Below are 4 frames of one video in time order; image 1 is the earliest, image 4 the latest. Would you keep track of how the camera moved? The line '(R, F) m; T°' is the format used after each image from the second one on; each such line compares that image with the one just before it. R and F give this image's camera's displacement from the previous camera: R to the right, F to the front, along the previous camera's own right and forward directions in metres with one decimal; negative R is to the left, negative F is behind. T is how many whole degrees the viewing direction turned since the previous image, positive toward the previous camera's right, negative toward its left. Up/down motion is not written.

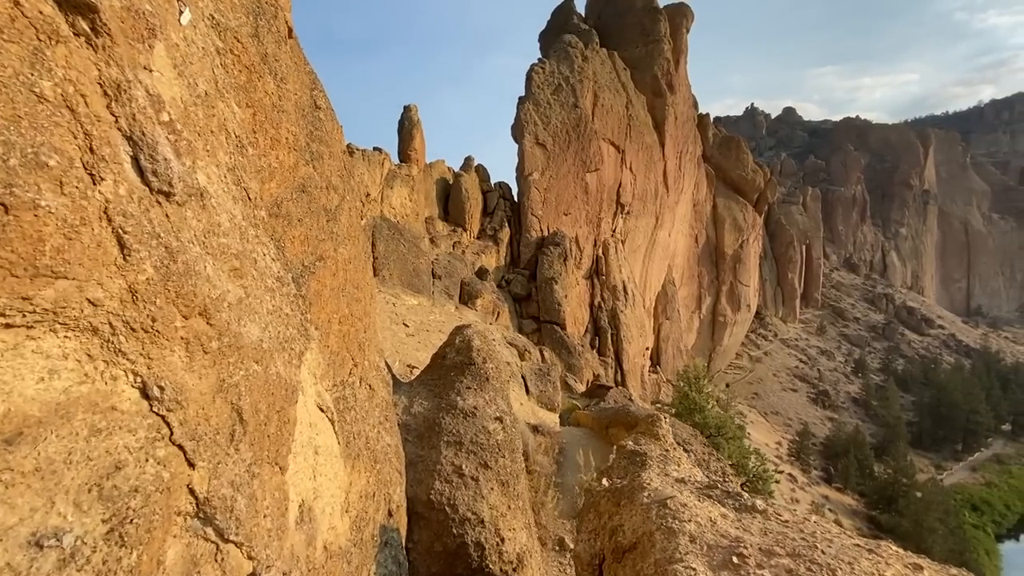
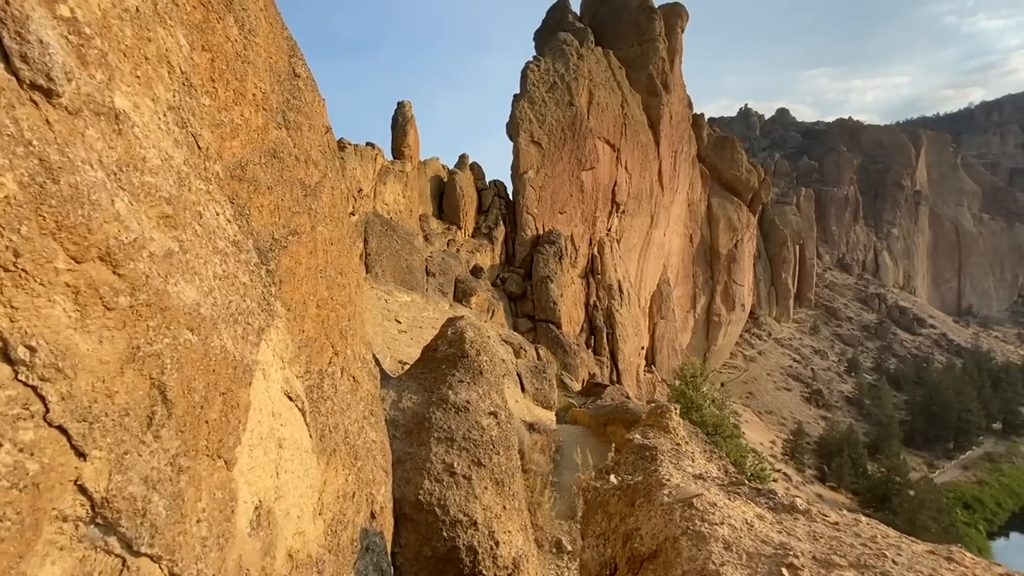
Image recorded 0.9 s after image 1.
(0.0, +0.4) m; +1°
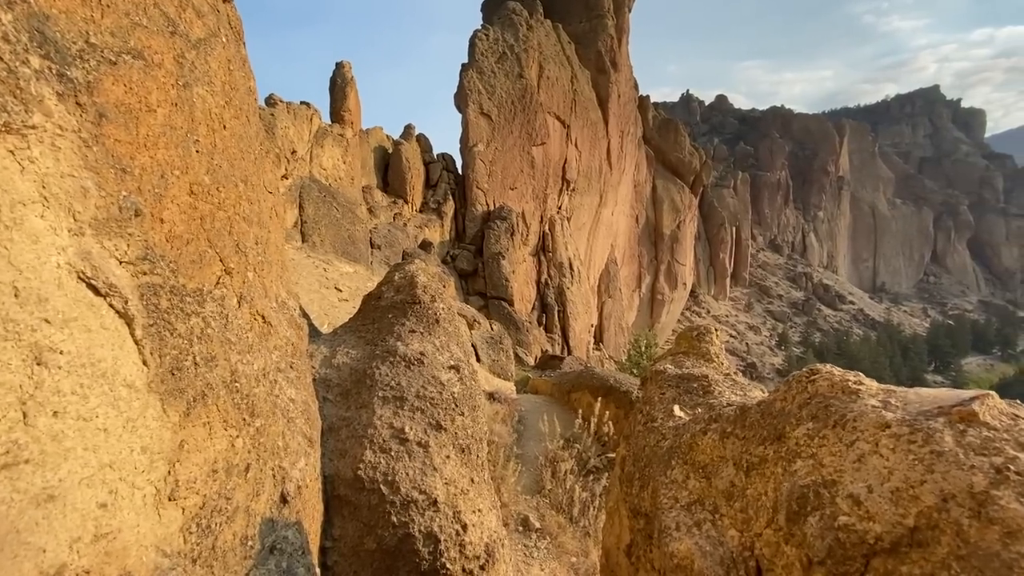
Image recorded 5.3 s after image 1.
(-0.2, +1.2) m; +6°
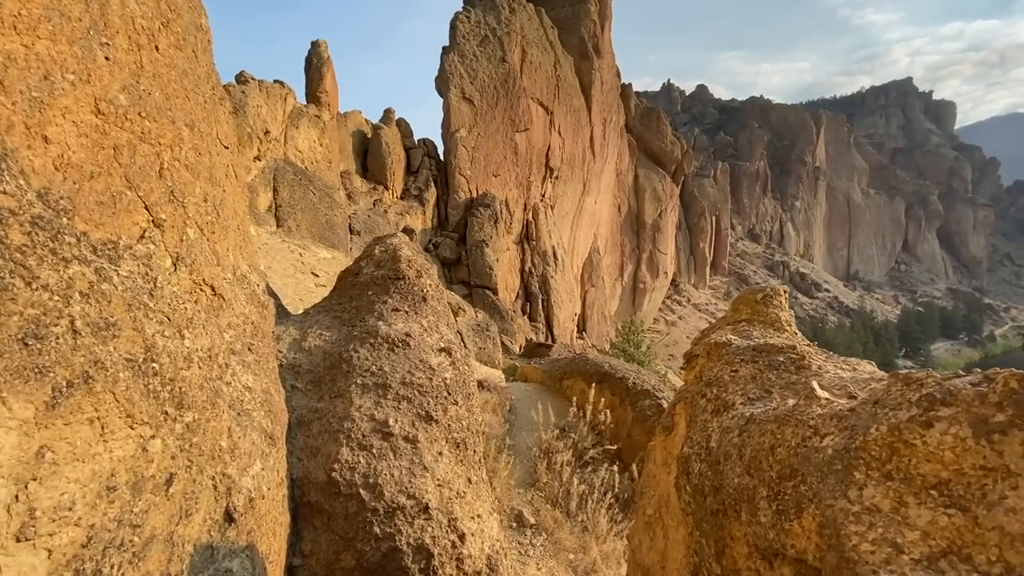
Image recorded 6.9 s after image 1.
(-0.2, +0.6) m; +2°
